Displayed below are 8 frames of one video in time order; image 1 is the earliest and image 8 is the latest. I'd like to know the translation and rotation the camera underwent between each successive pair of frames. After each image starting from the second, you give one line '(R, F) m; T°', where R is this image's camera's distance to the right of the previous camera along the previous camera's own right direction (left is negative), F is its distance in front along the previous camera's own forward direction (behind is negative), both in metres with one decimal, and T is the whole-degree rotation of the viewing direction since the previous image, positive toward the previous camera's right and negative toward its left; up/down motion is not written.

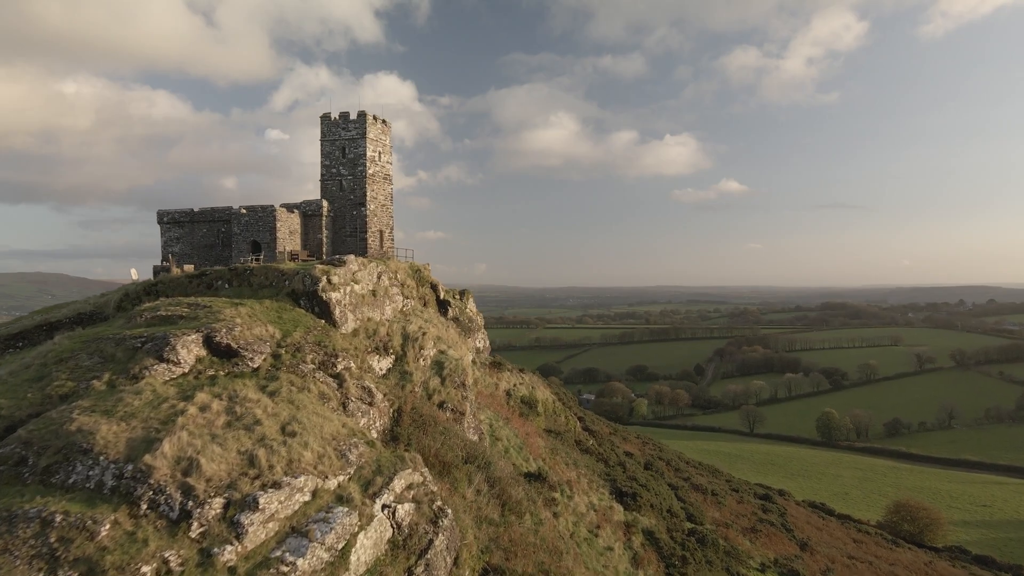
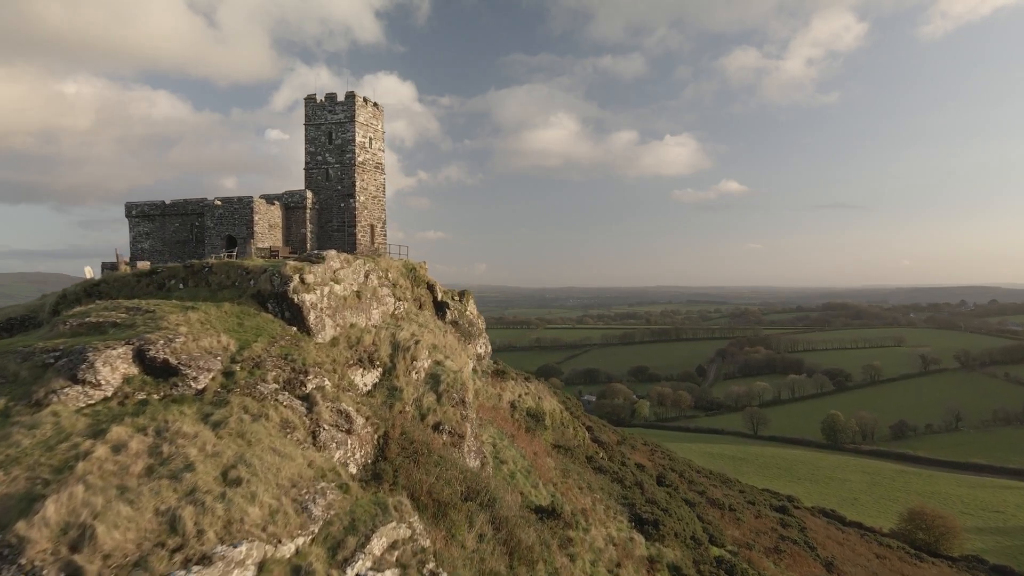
(-0.1, +1.3) m; 0°
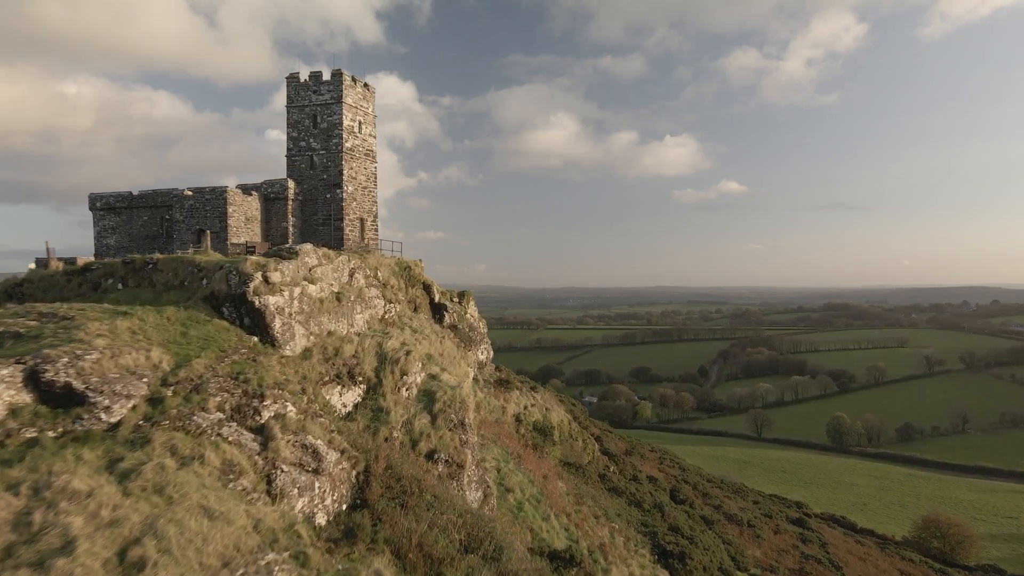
(-0.1, +1.2) m; 0°
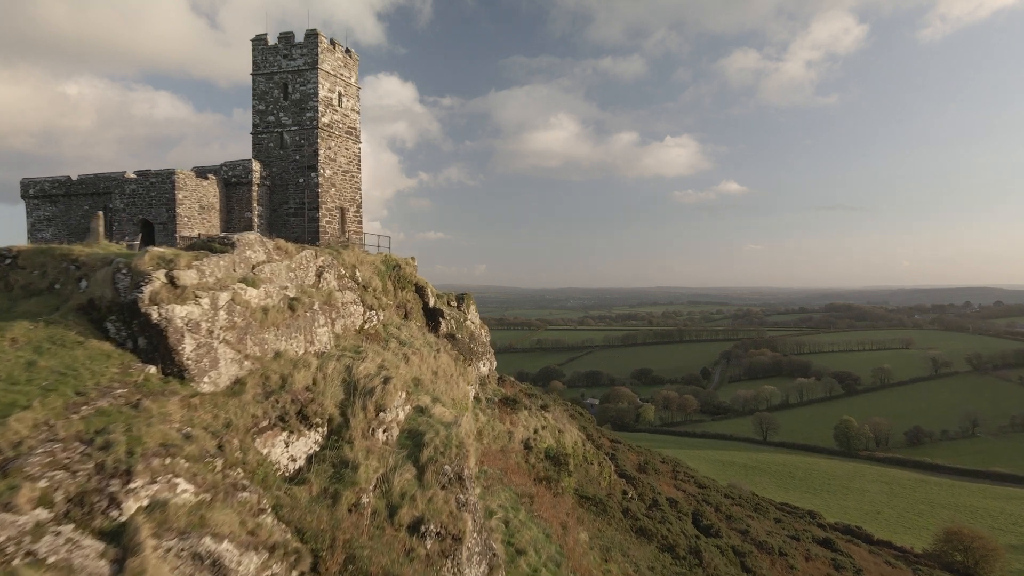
(-0.2, +1.7) m; 0°
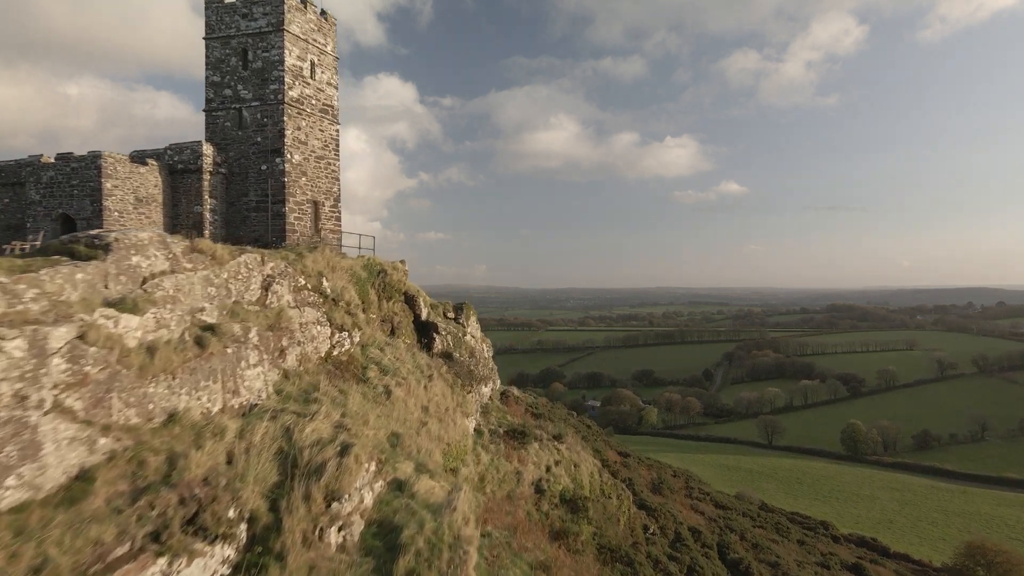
(-0.1, +1.6) m; 0°
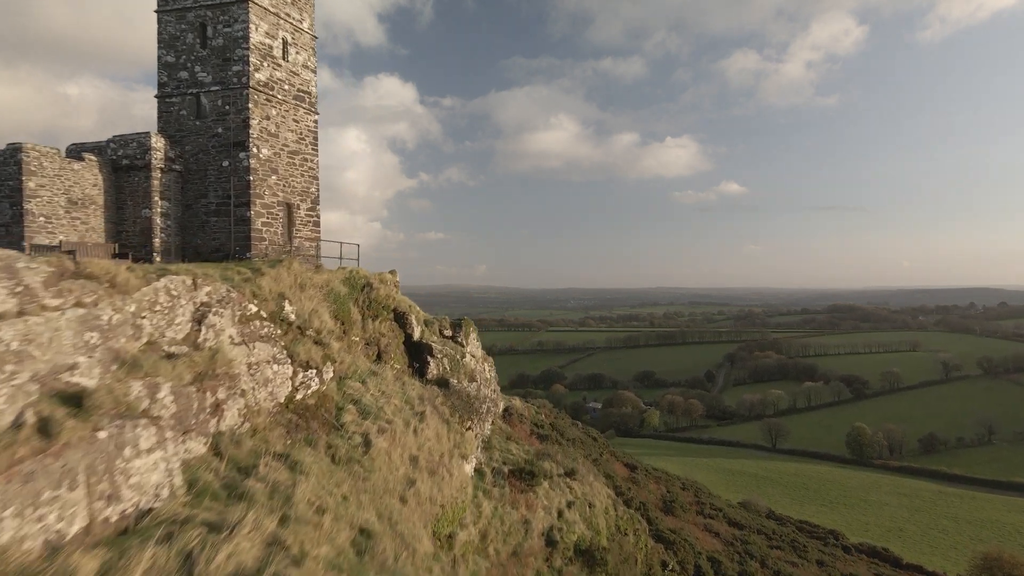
(-0.1, +1.1) m; 0°
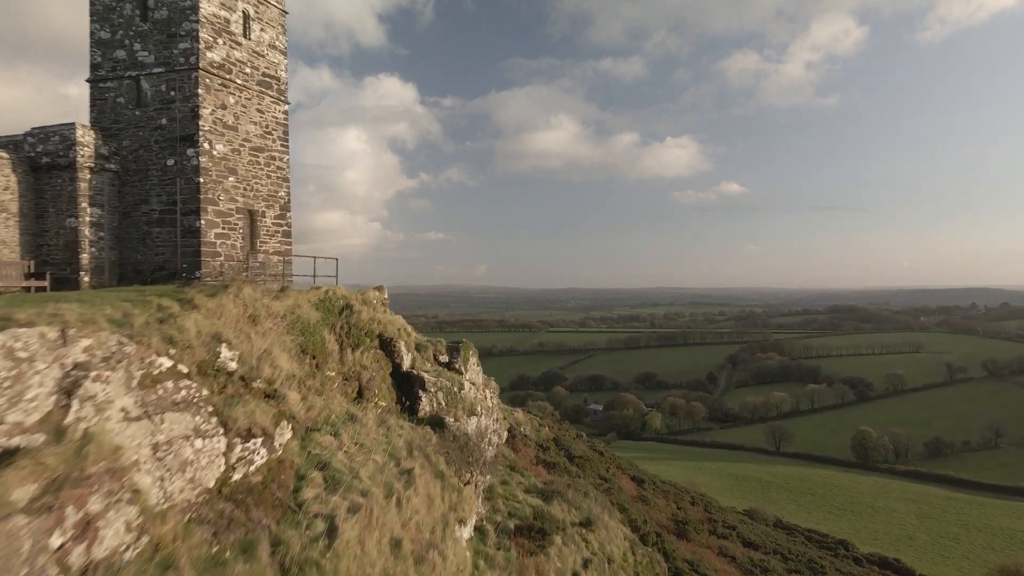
(-0.1, +1.1) m; 0°
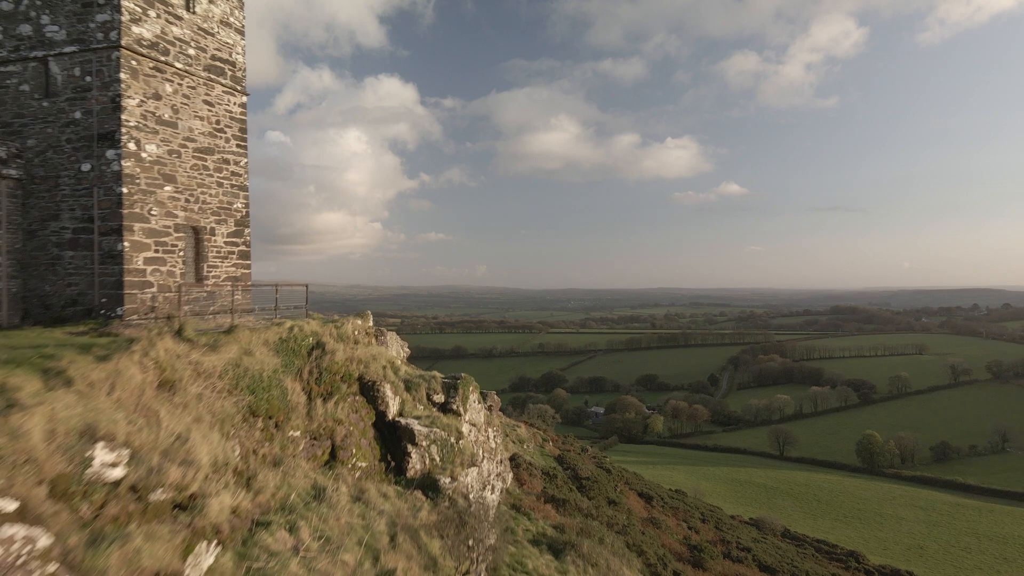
(-0.1, +1.1) m; 0°
